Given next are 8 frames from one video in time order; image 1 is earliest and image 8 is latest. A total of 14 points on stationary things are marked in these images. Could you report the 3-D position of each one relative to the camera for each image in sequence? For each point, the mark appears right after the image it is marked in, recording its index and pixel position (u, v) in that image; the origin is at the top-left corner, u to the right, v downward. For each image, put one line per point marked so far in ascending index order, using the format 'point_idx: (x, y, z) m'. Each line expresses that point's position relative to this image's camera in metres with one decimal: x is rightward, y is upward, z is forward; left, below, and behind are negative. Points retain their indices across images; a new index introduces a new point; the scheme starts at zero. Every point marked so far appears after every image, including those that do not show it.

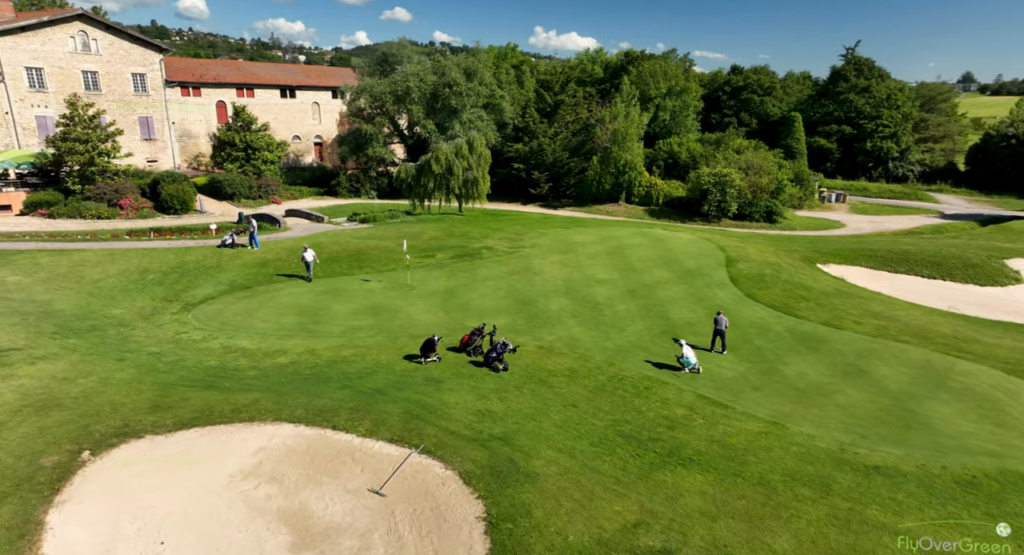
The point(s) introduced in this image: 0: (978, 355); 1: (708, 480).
0: (+16.5, -2.7, +19.5) m
1: (+3.5, -3.7, +10.1) m
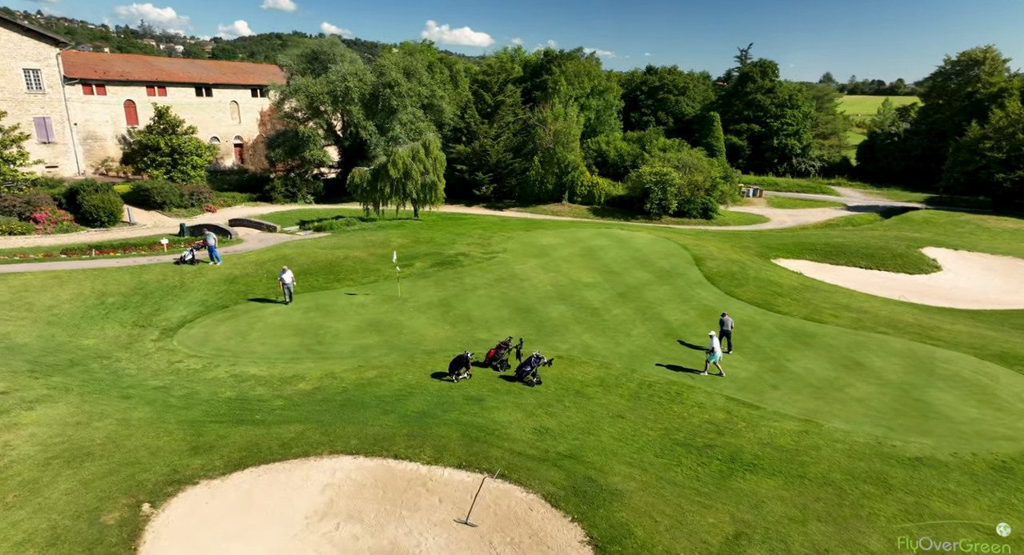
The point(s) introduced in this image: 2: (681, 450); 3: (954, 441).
0: (+16.6, -2.4, +21.3) m
1: (+5.0, -3.9, +10.4) m
2: (+3.5, -3.5, +11.5) m
3: (+10.4, -3.7, +13.0) m
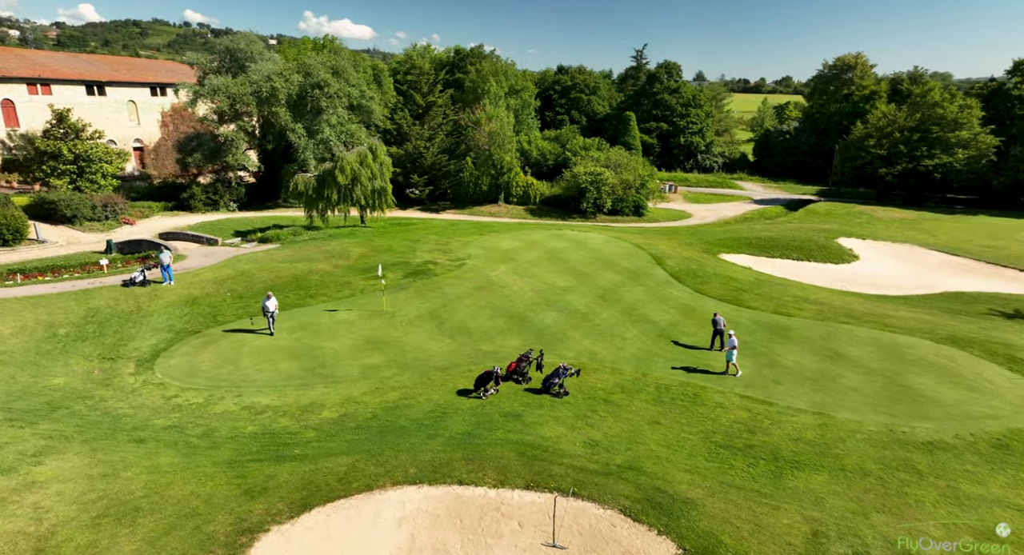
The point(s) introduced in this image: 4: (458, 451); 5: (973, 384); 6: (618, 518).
0: (+16.2, -2.1, +23.4) m
1: (+6.2, -4.0, +11.0) m
2: (+4.6, -3.7, +11.9) m
3: (+11.3, -3.6, +14.4) m
4: (-1.1, -3.5, +11.2) m
5: (+14.3, -3.2, +17.4) m
6: (+1.8, -4.1, +9.5) m
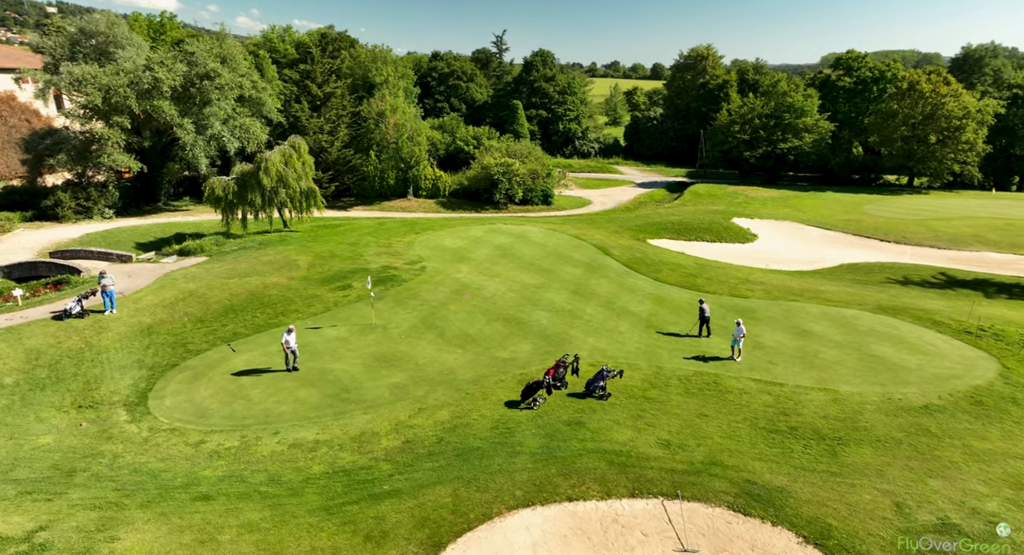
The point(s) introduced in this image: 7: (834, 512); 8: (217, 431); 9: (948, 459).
0: (+15.3, -1.1, +26.4) m
1: (+8.0, -3.8, +12.4) m
2: (+6.2, -3.7, +13.0) m
3: (+12.2, -3.1, +16.7) m
4: (+0.8, -3.8, +11.2) m
5: (+14.6, -2.5, +20.3) m
6: (+3.9, -4.2, +10.1) m
7: (+5.7, -4.2, +10.0) m
8: (-6.8, -3.5, +13.1) m
9: (+9.4, -3.9, +12.3) m
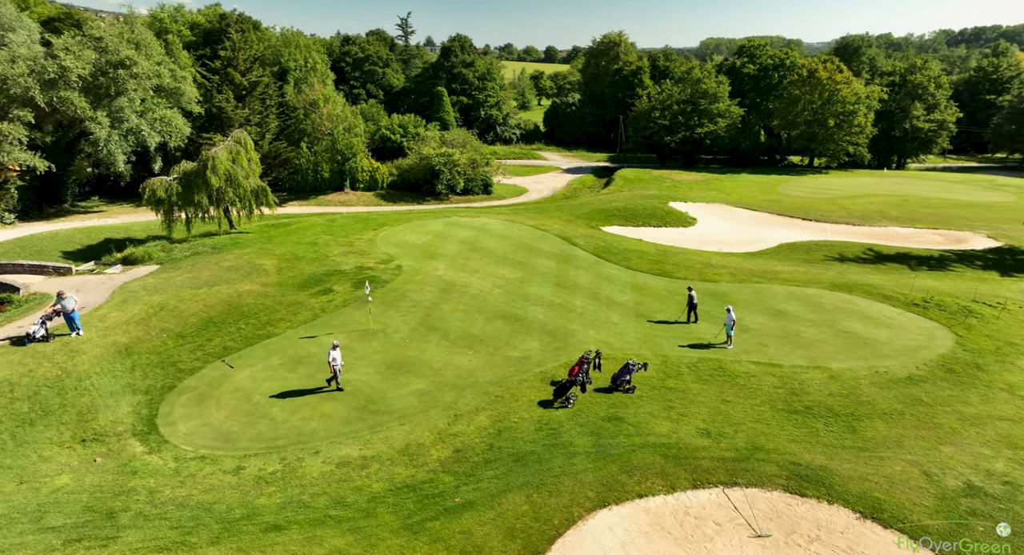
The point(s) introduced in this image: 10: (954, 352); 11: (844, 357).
0: (+14.3, -0.2, +28.4) m
1: (+9.0, -3.5, +13.6) m
2: (+7.2, -3.4, +14.0) m
3: (+12.7, -2.6, +18.4) m
4: (+2.0, -3.8, +11.5) m
5: (+14.5, -1.7, +22.2) m
6: (+5.3, -4.2, +10.8) m
7: (+7.0, -4.1, +11.0) m
8: (-5.7, -3.9, +12.4) m
9: (+10.5, -3.5, +13.7) m
10: (+15.3, -2.5, +19.7) m
11: (+10.8, -2.5, +18.5) m
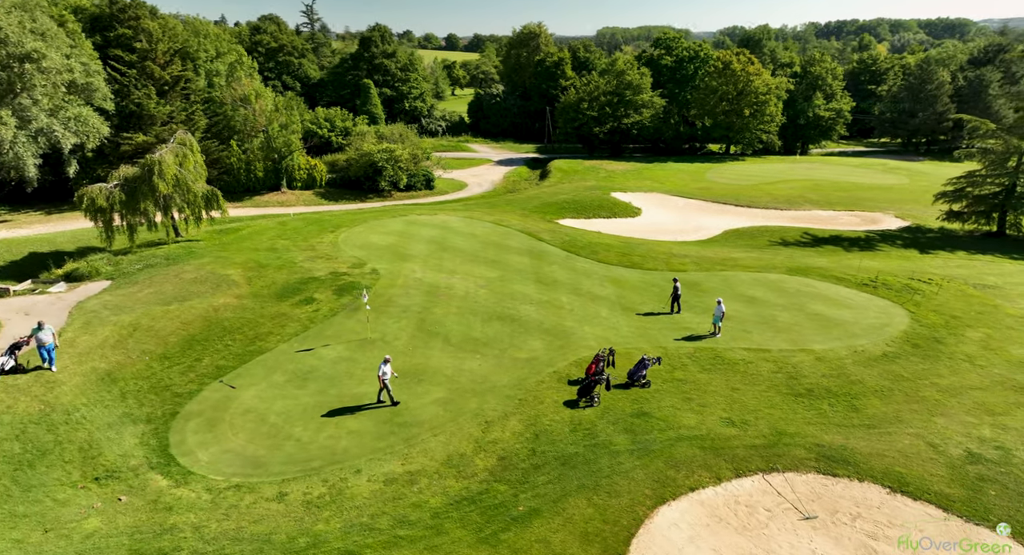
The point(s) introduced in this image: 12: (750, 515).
0: (+13.1, +0.4, +30.1) m
1: (+9.7, -3.2, +15.0) m
2: (+7.9, -3.2, +15.1) m
3: (+12.7, -2.1, +20.1) m
4: (+3.1, -3.9, +12.0) m
5: (+14.1, -1.1, +24.1) m
6: (+6.4, -4.1, +11.7) m
7: (+8.1, -3.9, +12.1) m
8: (-4.7, -4.3, +12.0) m
9: (+11.2, -3.2, +15.2) m
10: (+15.2, -1.8, +21.7) m
11: (+10.9, -2.1, +19.9) m
12: (+4.5, -4.5, +10.8) m
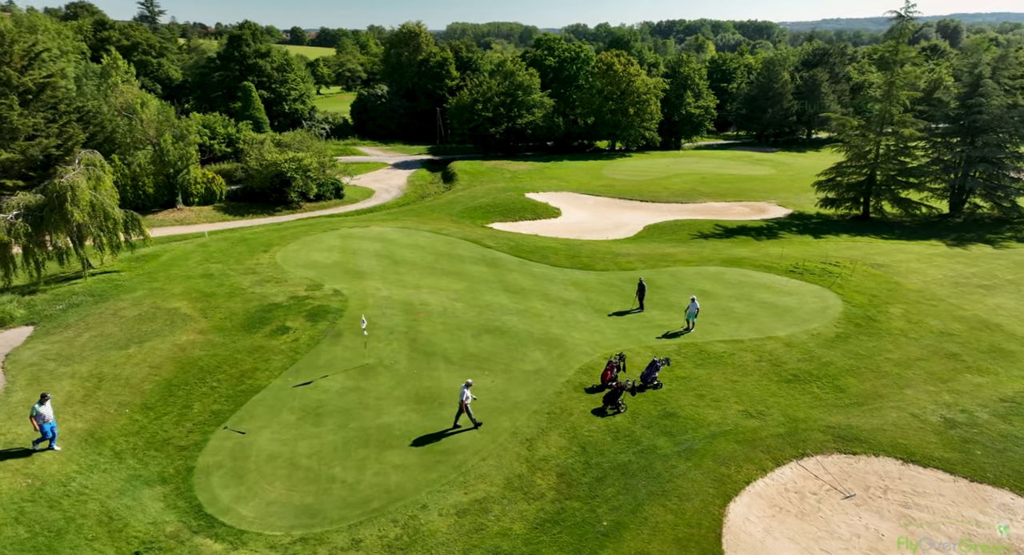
0: (+10.8, +0.8, +32.6) m
1: (+10.4, -3.1, +17.1) m
2: (+8.5, -3.2, +16.9) m
3: (+12.4, -1.7, +22.7) m
4: (+4.4, -4.1, +13.0) m
5: (+12.9, -0.7, +26.8) m
6: (+7.8, -4.1, +13.3) m
7: (+9.4, -3.8, +14.0) m
8: (-3.2, -5.0, +11.7) m
9: (+11.7, -2.9, +17.6) m
10: (+14.5, -1.3, +24.7) m
11: (+10.5, -1.9, +22.2) m
12: (+6.1, -4.6, +12.1) m
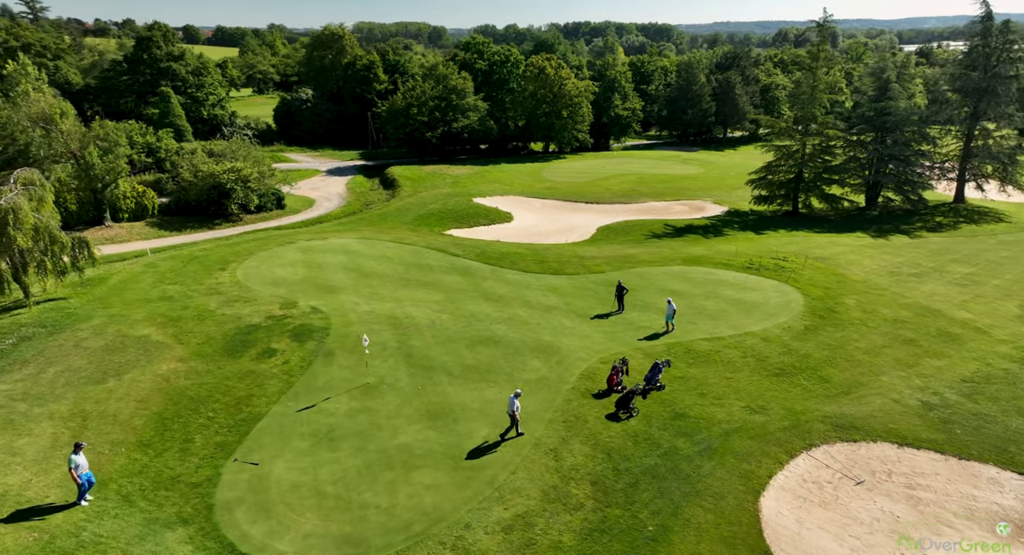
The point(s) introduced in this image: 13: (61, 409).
0: (+9.2, +0.7, +34.0) m
1: (+10.6, -3.0, +18.5) m
2: (+8.8, -3.2, +18.1) m
3: (+11.9, -1.6, +24.3) m
4: (+5.1, -4.3, +13.8) m
5: (+11.9, -0.6, +28.5) m
6: (+8.4, -4.1, +14.4) m
7: (+9.9, -3.8, +15.3) m
8: (-2.2, -5.5, +11.6) m
9: (+11.9, -2.8, +19.1) m
10: (+13.8, -1.2, +26.5) m
11: (+10.1, -1.9, +23.5) m
12: (+6.9, -4.7, +13.0) m
13: (-13.6, -3.9, +17.1) m
